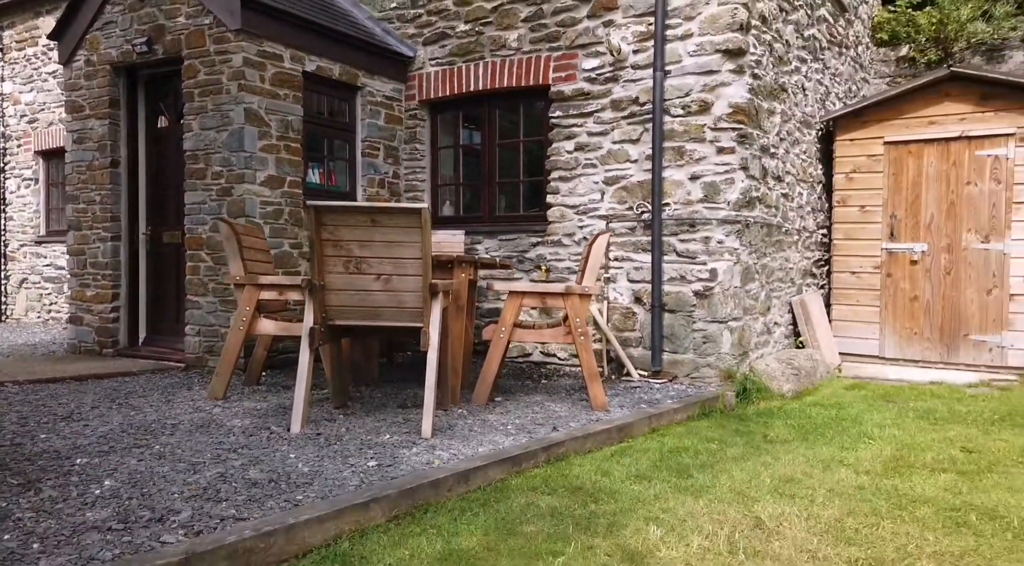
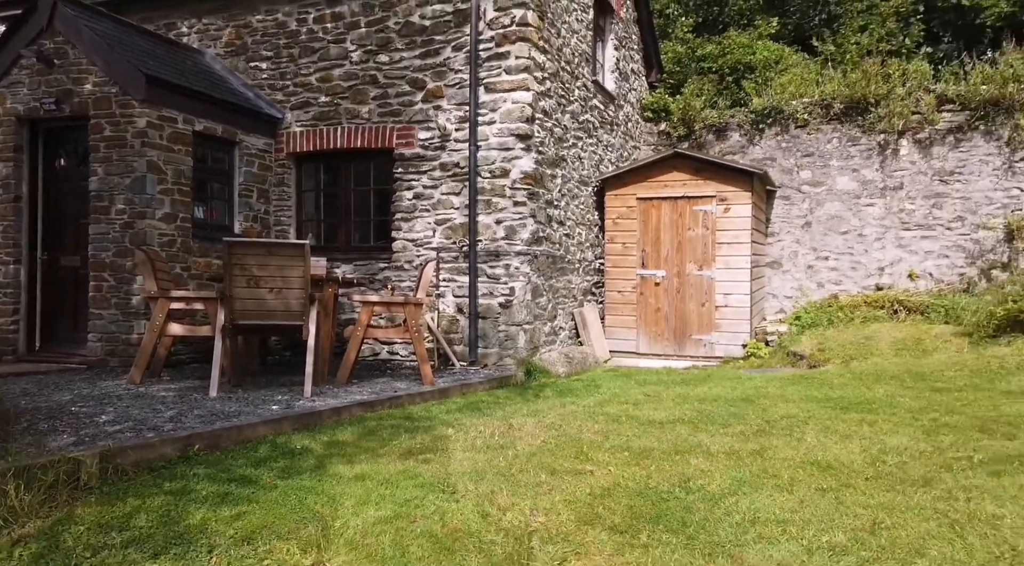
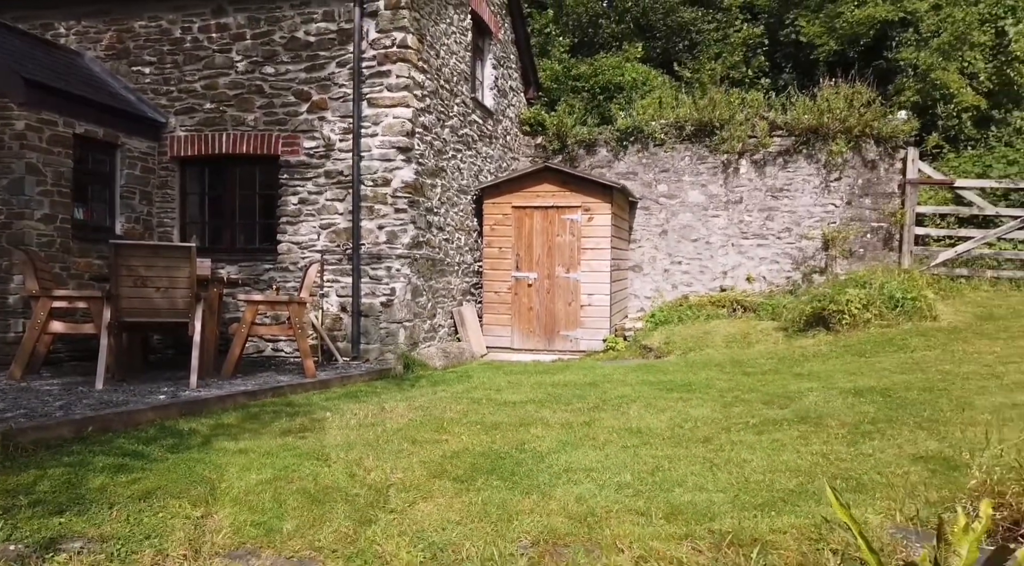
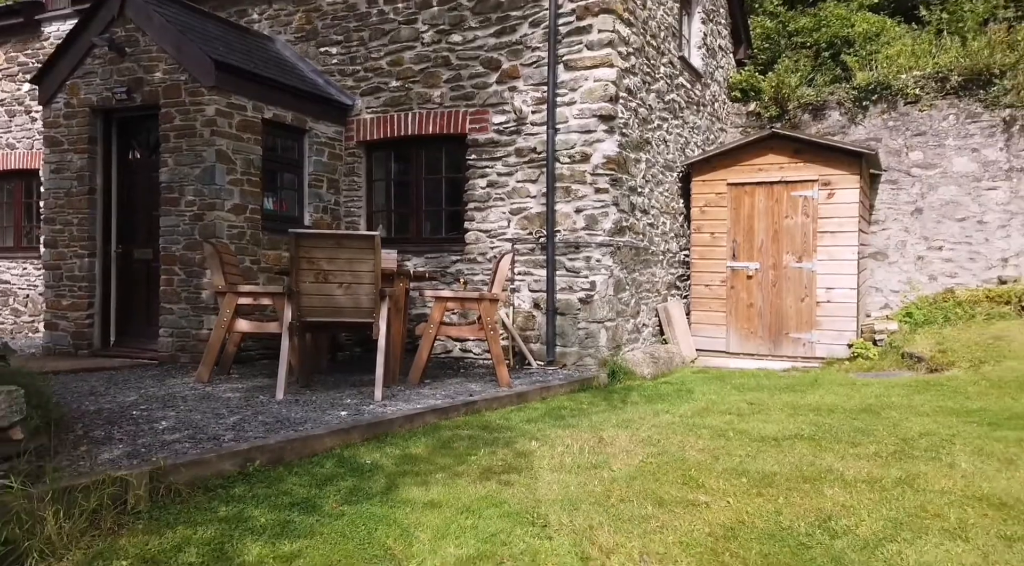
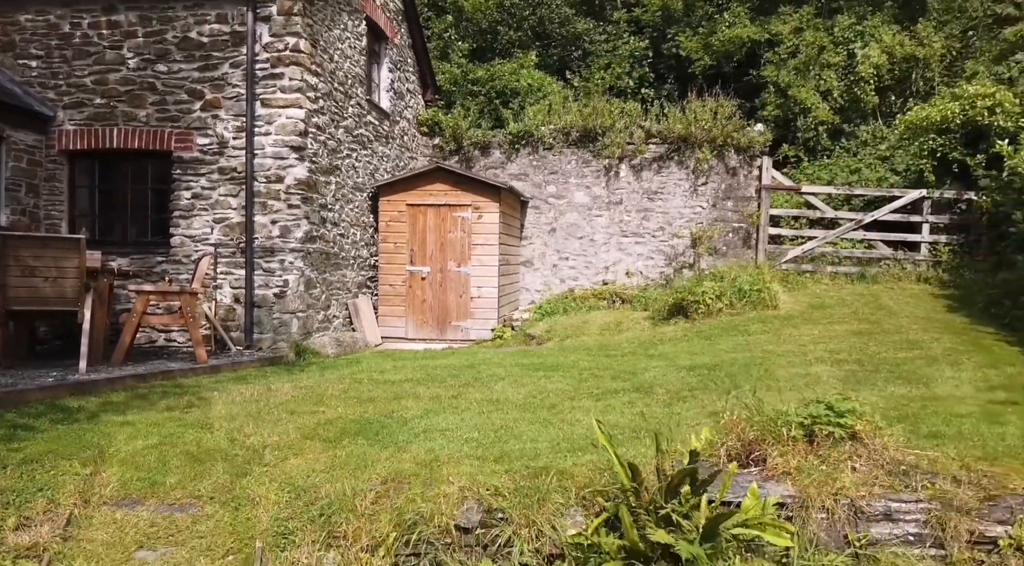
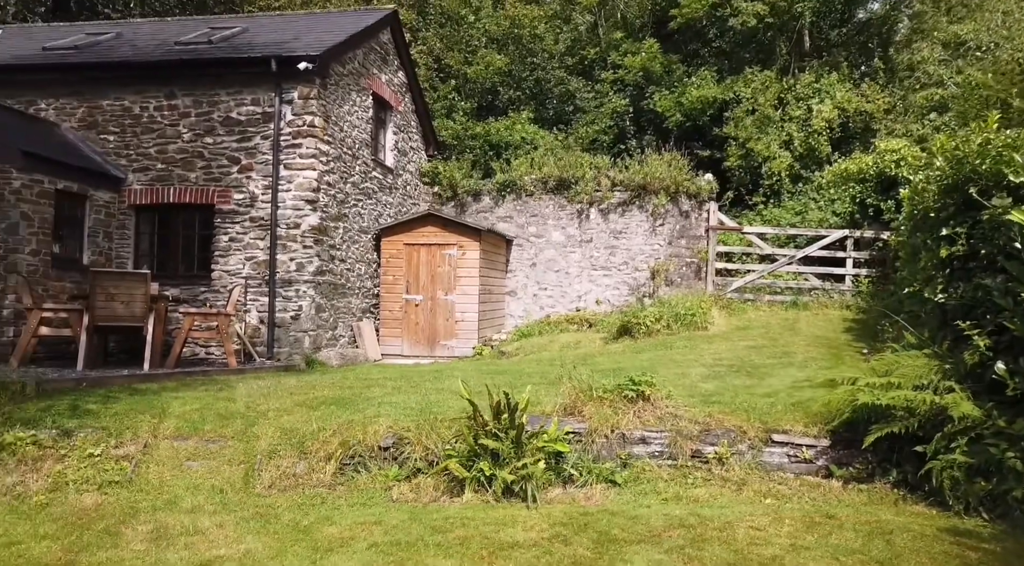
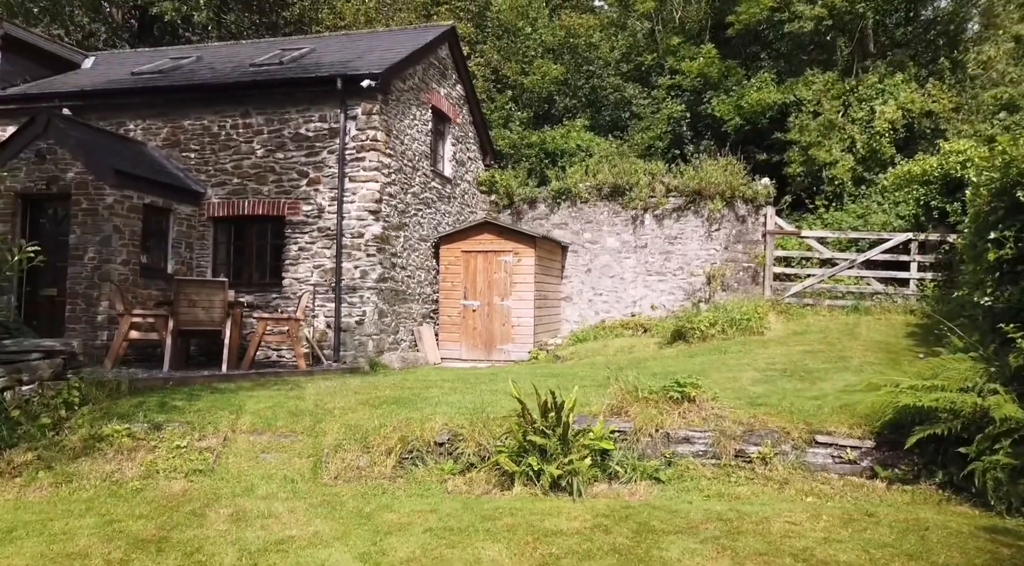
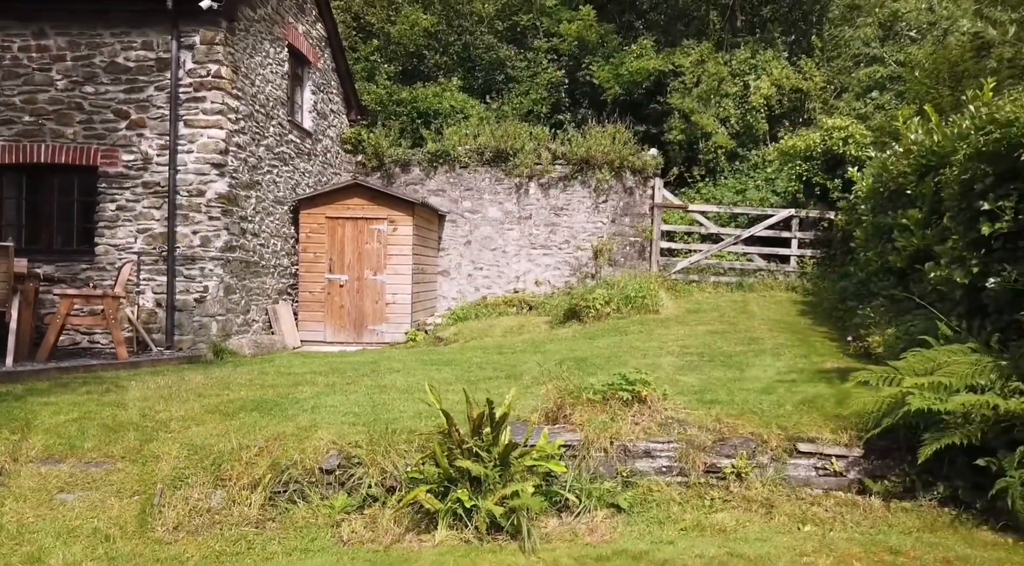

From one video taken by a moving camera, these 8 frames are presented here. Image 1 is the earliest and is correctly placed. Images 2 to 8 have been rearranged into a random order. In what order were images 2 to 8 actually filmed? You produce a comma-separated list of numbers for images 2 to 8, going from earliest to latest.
4, 2, 3, 5, 8, 6, 7
